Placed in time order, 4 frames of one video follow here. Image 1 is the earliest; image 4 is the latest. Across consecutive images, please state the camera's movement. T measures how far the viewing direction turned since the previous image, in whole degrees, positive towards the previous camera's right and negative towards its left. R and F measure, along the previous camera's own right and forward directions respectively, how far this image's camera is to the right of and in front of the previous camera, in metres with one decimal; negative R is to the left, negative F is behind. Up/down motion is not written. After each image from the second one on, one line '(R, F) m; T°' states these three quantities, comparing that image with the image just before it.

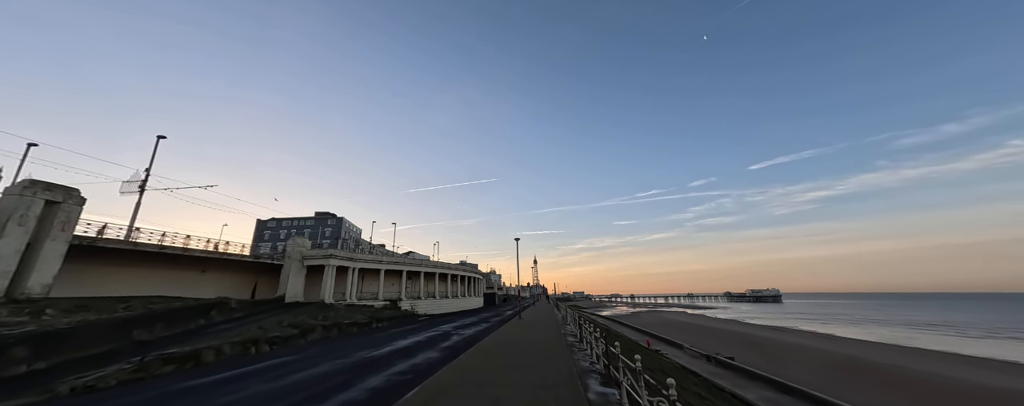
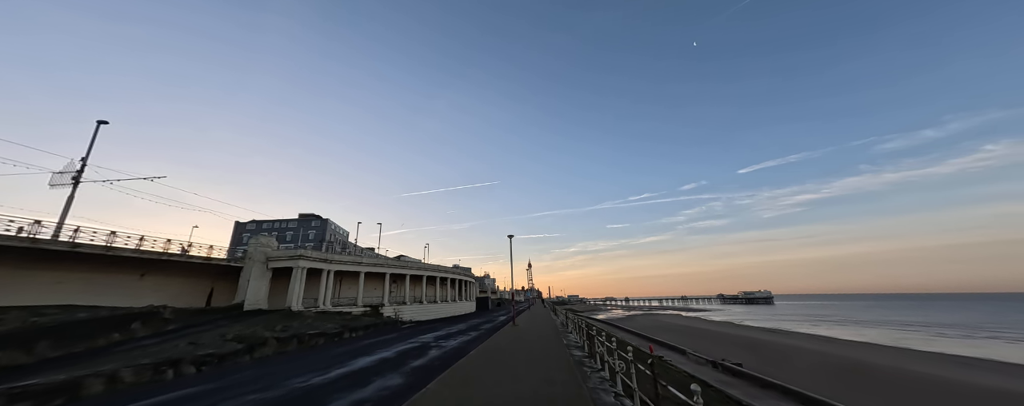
(+0.1, +1.9) m; +1°
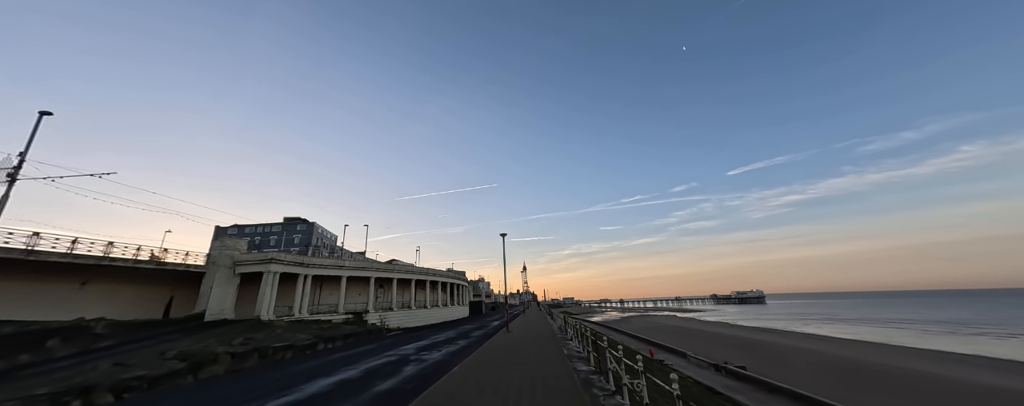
(+0.1, +1.3) m; +1°
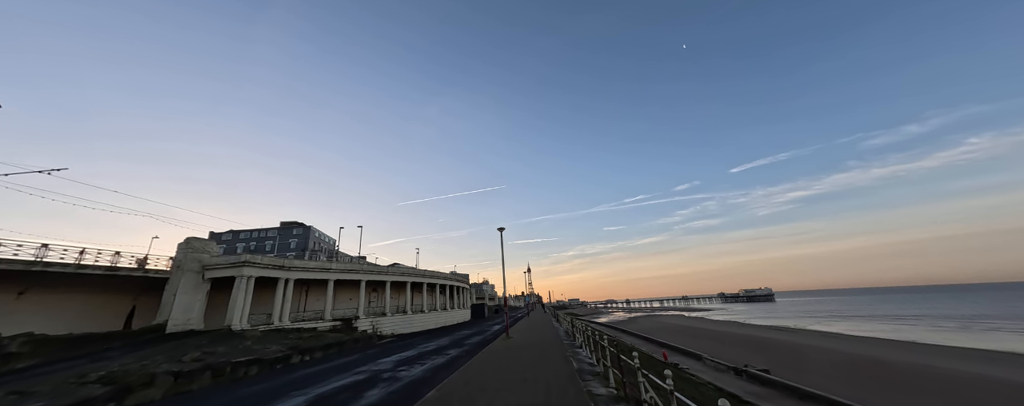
(+0.2, +1.6) m; -1°
